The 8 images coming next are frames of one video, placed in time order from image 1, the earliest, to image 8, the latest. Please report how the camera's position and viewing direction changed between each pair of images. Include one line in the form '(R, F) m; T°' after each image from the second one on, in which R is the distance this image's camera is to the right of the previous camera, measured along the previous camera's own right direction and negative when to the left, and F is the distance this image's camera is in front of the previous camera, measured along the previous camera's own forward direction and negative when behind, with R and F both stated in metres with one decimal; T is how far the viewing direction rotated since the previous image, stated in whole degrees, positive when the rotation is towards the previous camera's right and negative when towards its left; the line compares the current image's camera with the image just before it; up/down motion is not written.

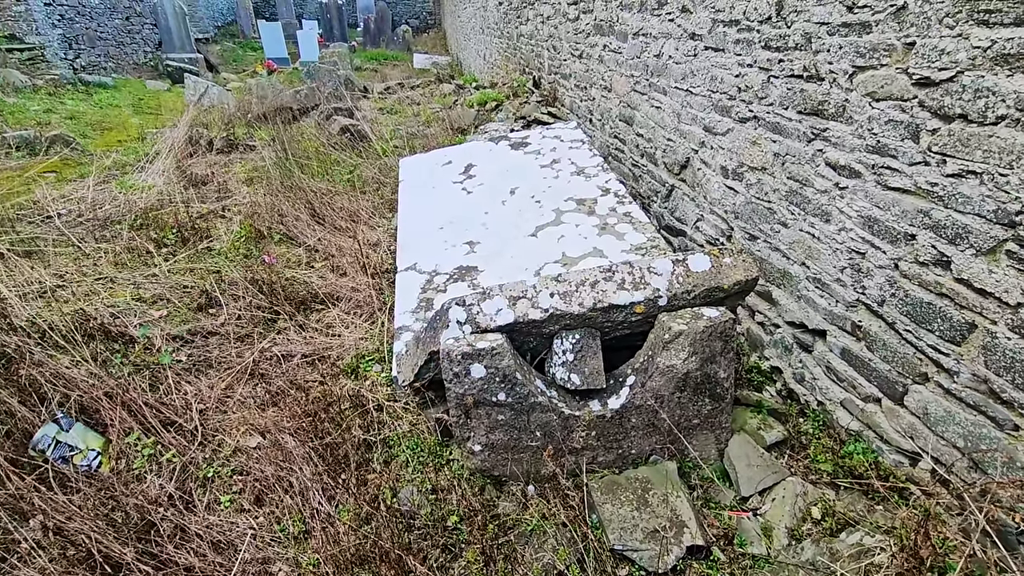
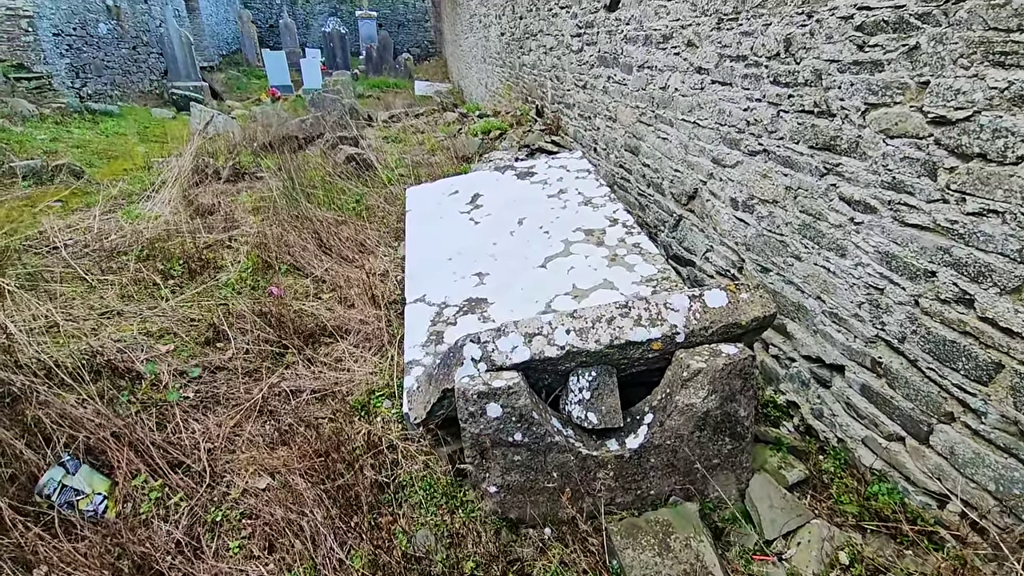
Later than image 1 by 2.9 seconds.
(-0.1, 0.0) m; 0°
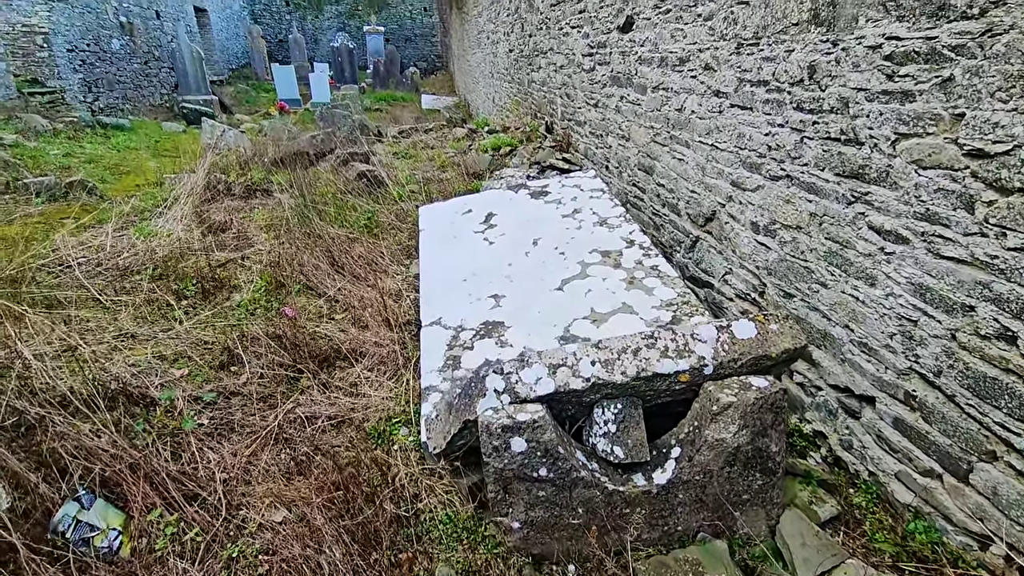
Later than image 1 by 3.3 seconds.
(-0.1, 0.0) m; 0°
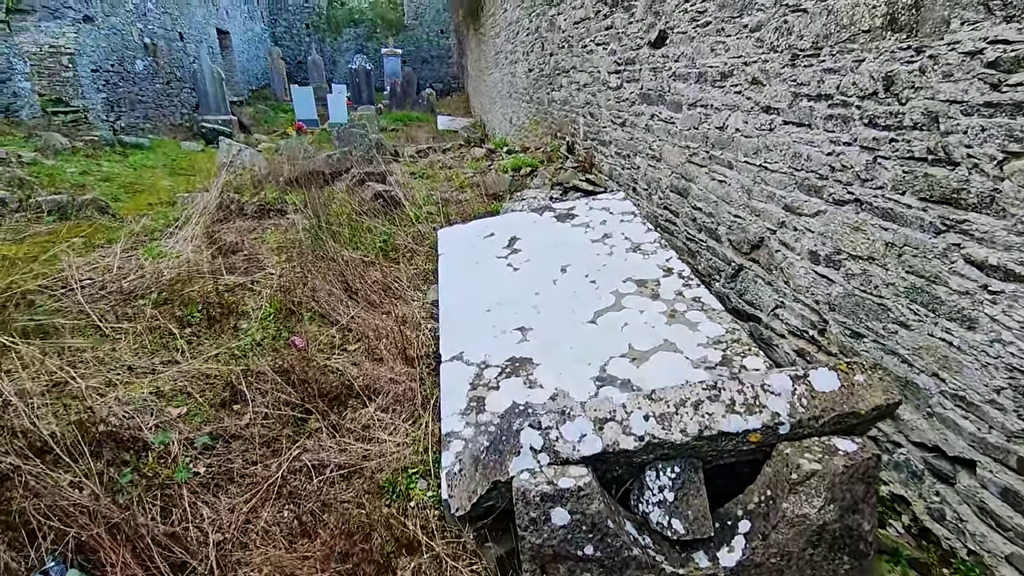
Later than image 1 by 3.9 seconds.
(-0.1, +0.2) m; -1°
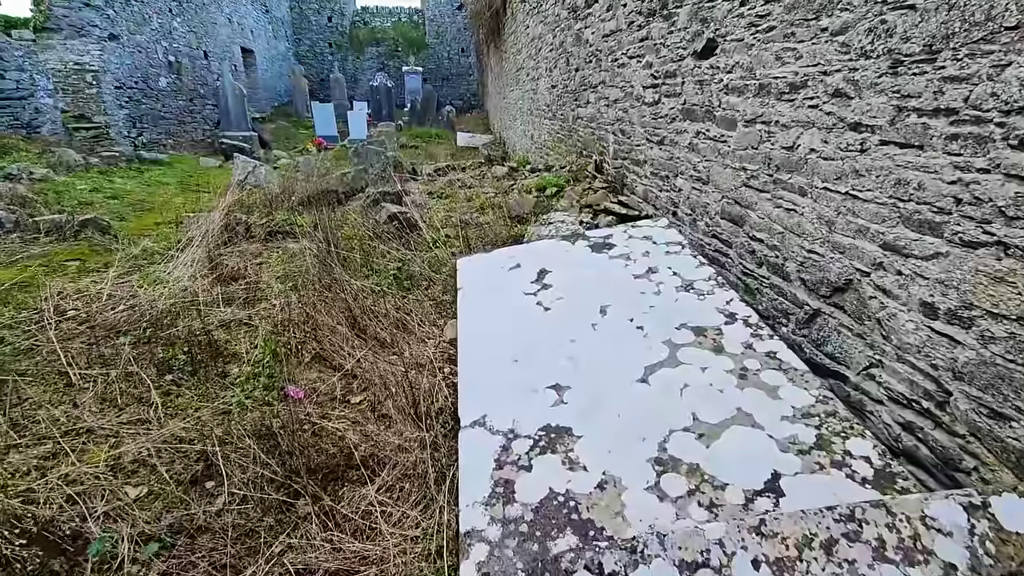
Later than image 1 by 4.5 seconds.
(-0.1, +0.4) m; -2°
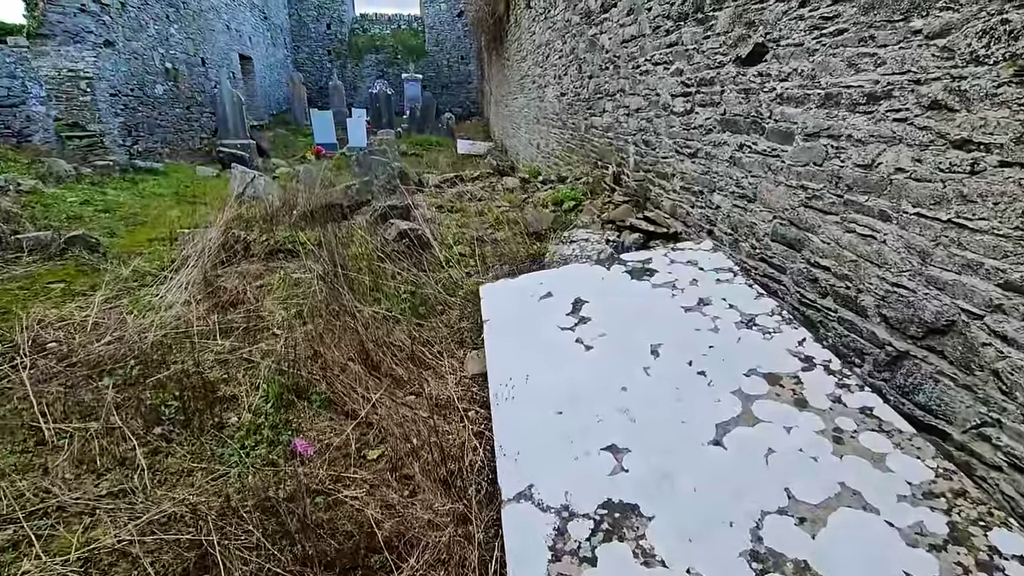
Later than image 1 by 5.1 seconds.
(-0.2, +0.3) m; 0°
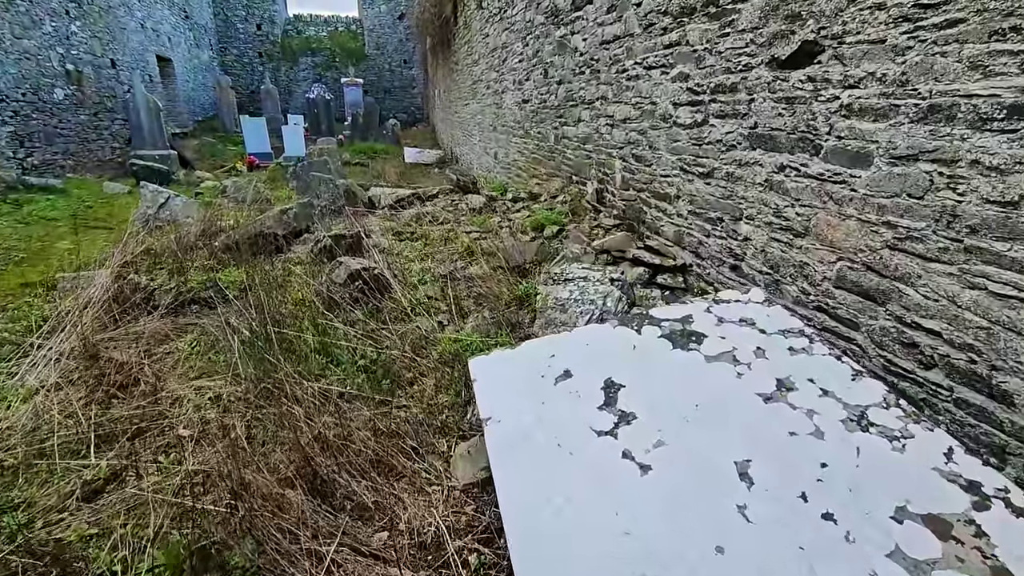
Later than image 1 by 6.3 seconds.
(-0.2, +0.7) m; +6°
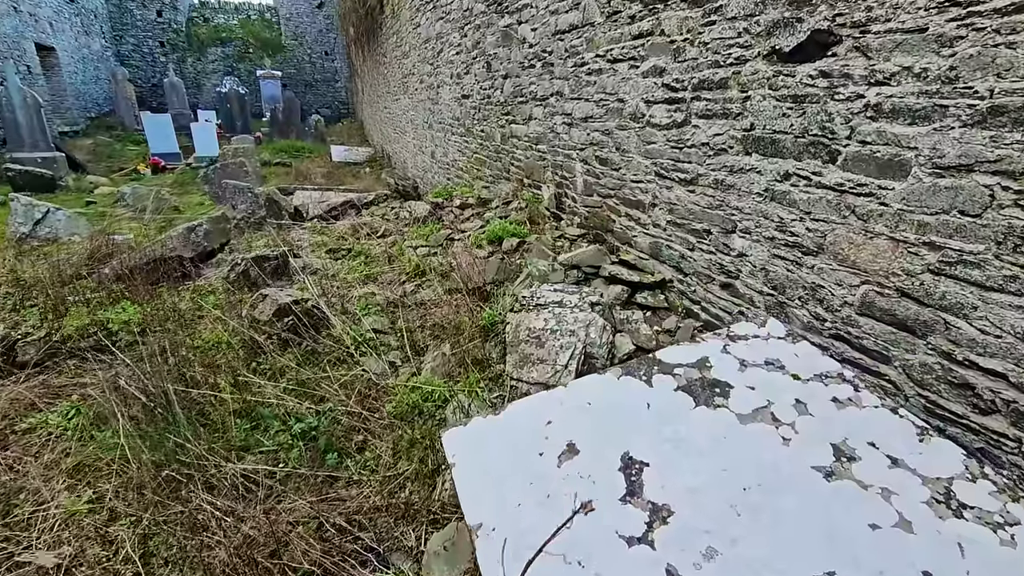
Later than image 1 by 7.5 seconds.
(-0.1, +0.4) m; +7°
